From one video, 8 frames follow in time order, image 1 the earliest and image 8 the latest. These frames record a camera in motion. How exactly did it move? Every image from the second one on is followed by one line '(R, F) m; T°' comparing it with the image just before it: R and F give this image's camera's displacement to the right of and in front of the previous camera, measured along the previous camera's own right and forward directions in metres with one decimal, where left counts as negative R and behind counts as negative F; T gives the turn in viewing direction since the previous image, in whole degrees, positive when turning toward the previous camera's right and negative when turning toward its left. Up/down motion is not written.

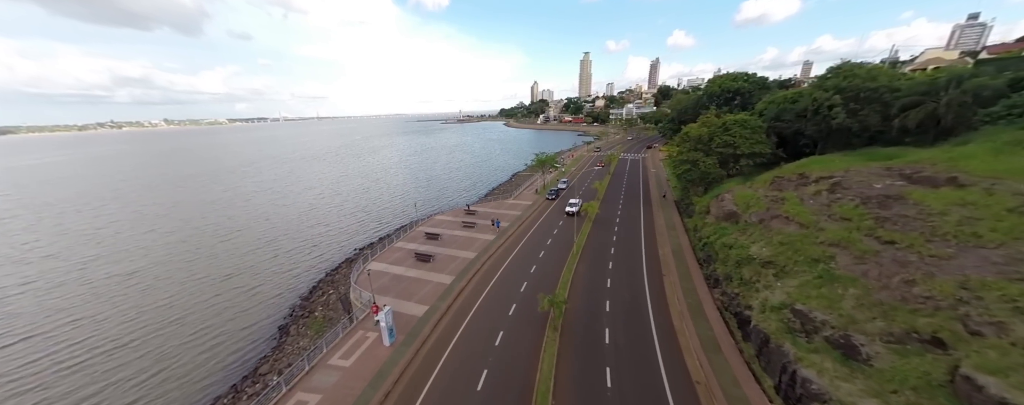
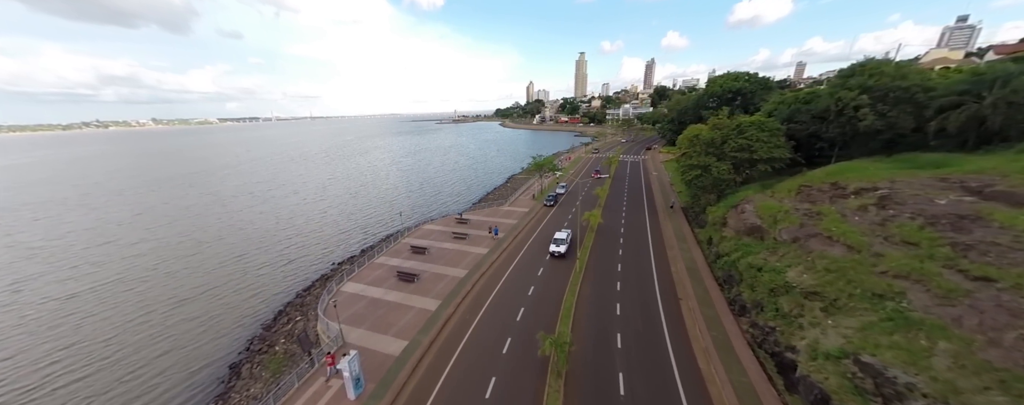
(+0.1, +3.0) m; +1°
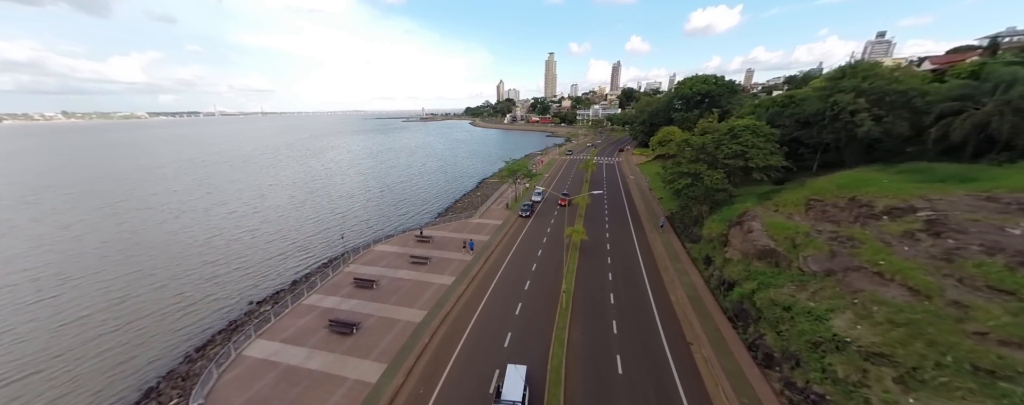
(+0.2, +4.9) m; +6°
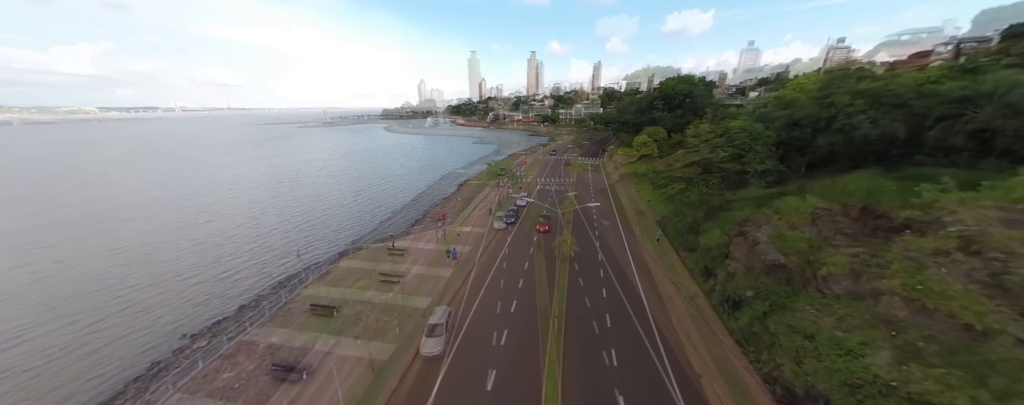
(+0.1, +2.6) m; +3°
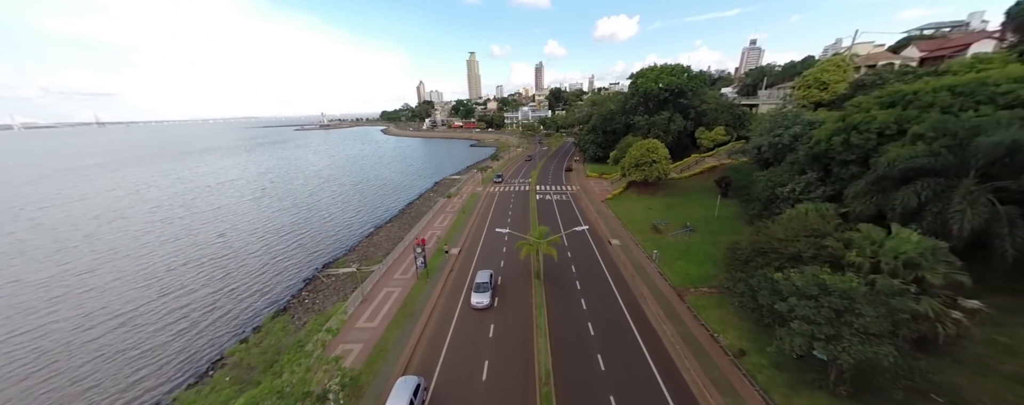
(+0.7, +5.4) m; 0°
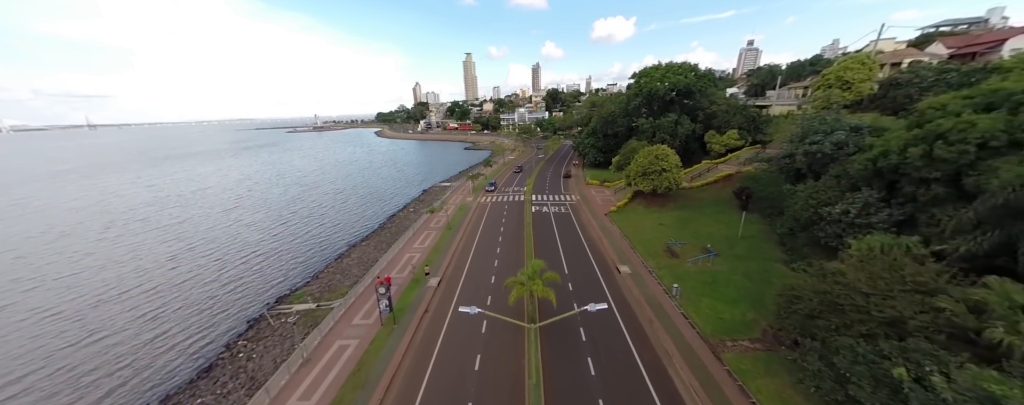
(+0.9, +5.8) m; 0°
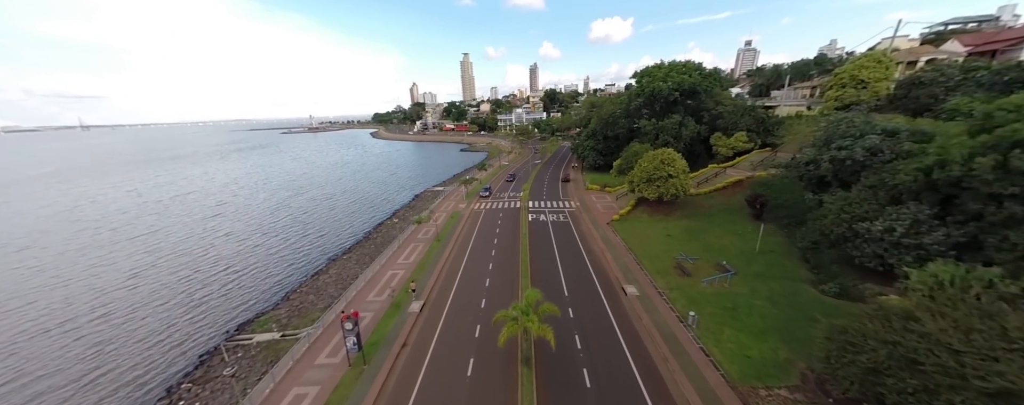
(+0.5, +3.4) m; 0°
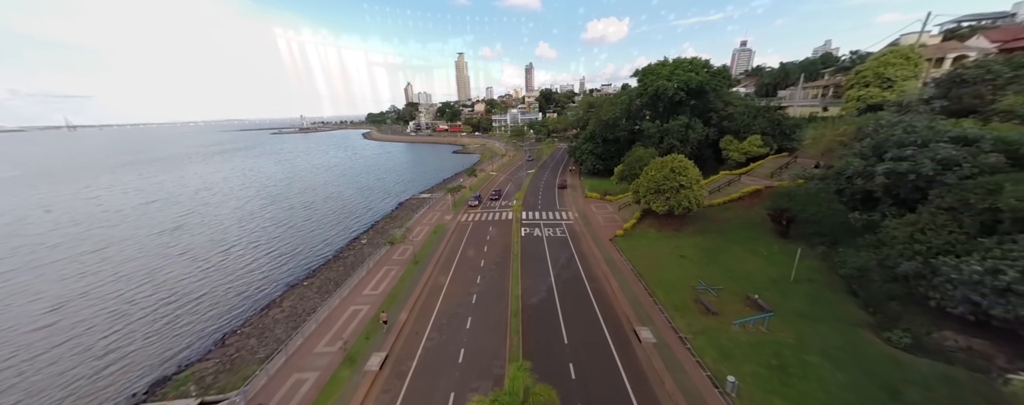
(+0.9, +5.4) m; +1°
